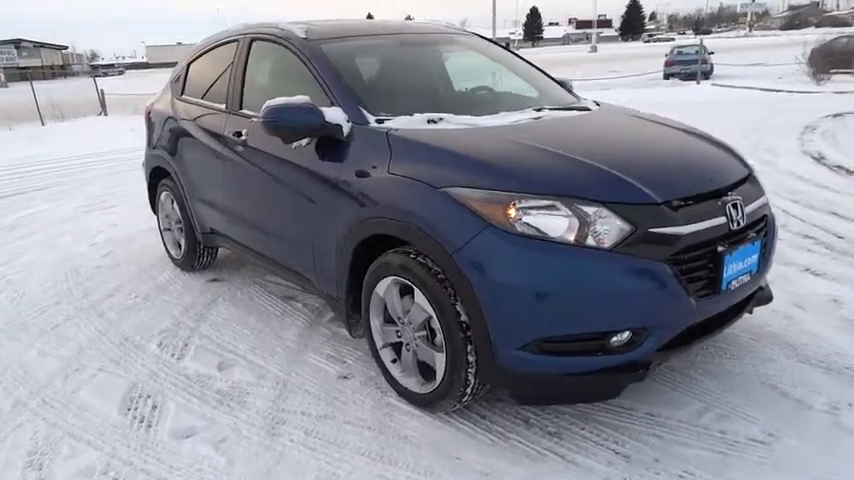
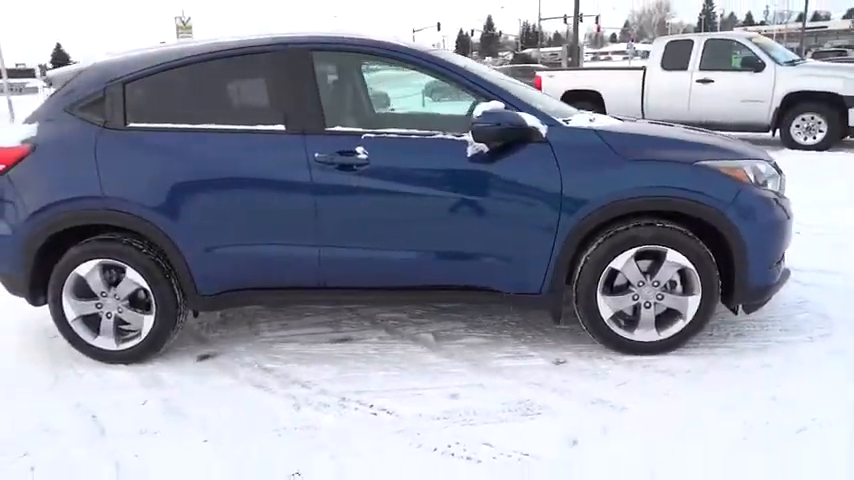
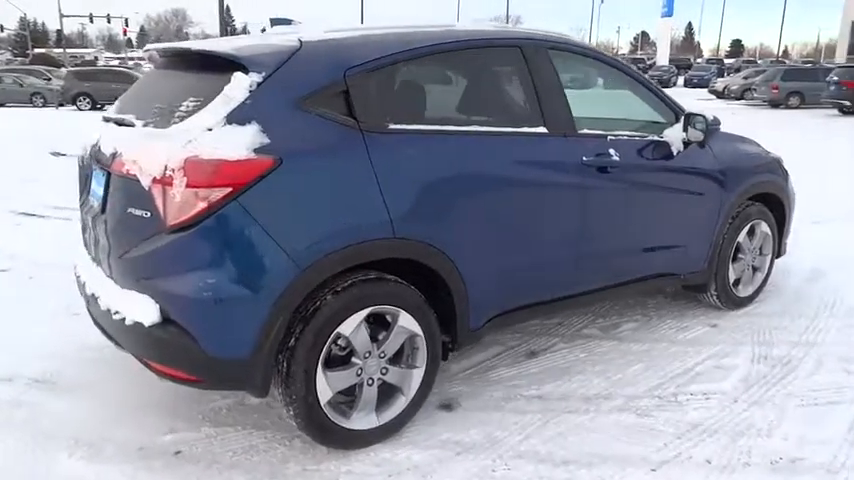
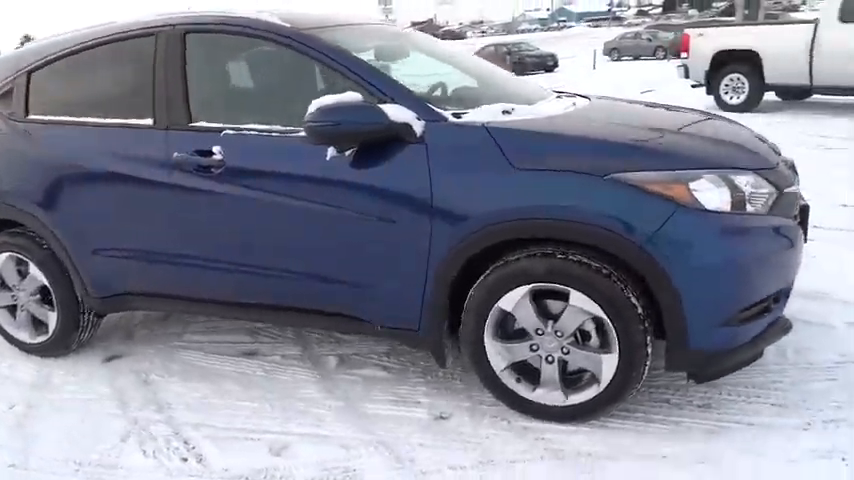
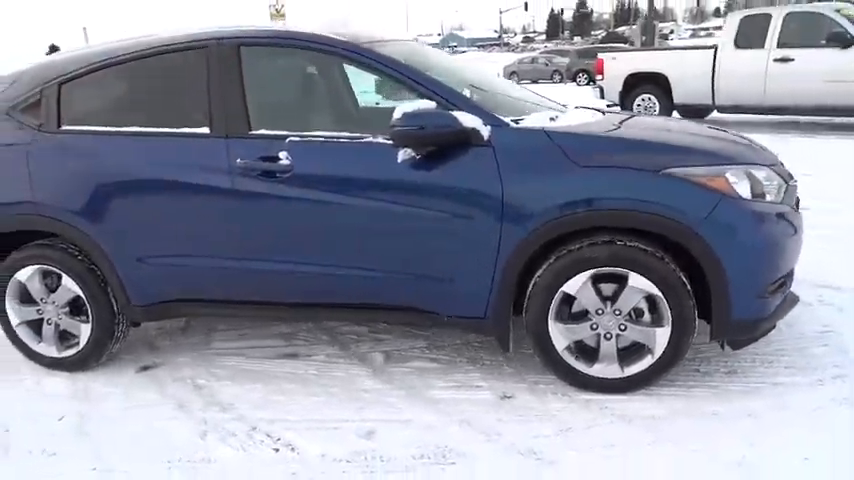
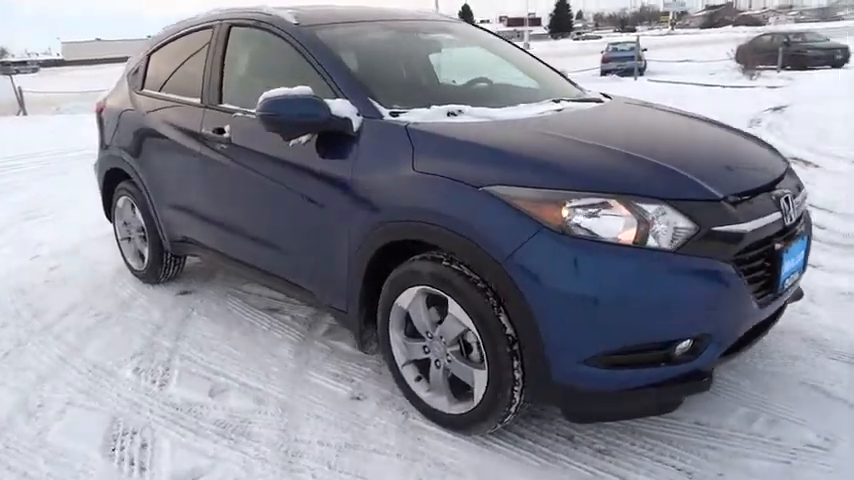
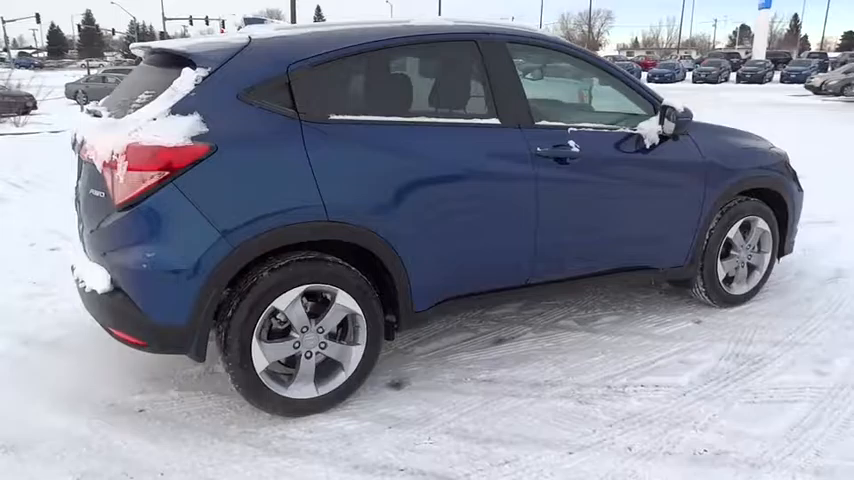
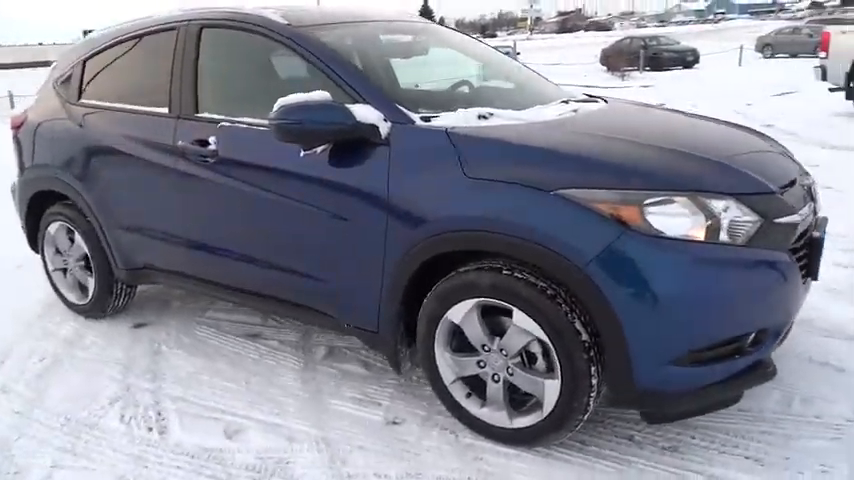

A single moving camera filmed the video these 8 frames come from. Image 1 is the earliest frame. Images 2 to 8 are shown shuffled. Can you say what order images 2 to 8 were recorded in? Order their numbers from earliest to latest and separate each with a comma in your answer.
6, 8, 4, 5, 2, 7, 3
